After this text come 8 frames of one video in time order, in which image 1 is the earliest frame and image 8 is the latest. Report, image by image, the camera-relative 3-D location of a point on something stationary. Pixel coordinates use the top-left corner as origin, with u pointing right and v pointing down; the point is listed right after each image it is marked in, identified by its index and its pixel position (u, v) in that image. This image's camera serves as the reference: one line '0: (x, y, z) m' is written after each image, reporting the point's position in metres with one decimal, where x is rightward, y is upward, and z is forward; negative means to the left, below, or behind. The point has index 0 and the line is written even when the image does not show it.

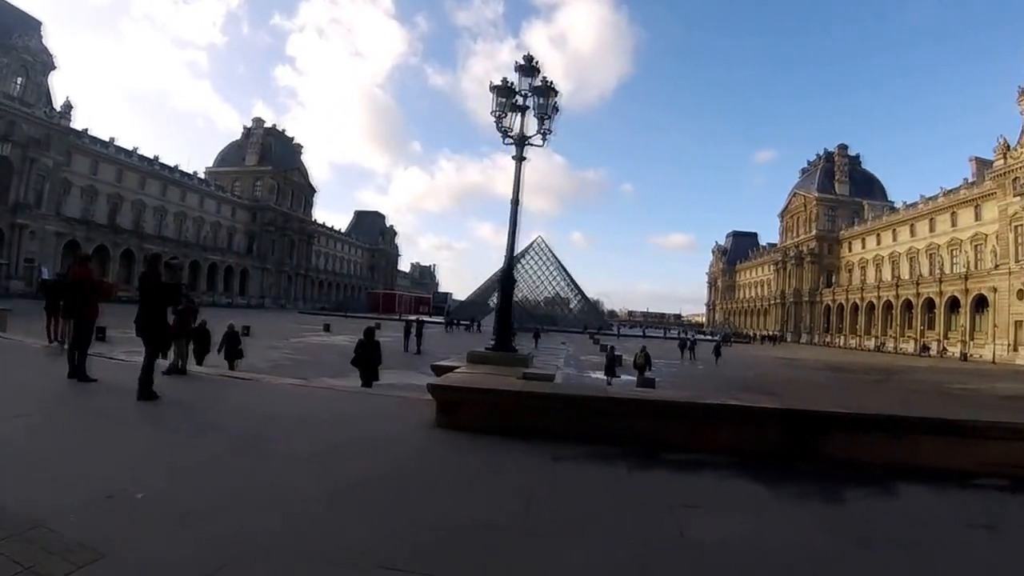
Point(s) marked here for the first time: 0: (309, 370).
0: (-4.7, -1.6, +13.4) m
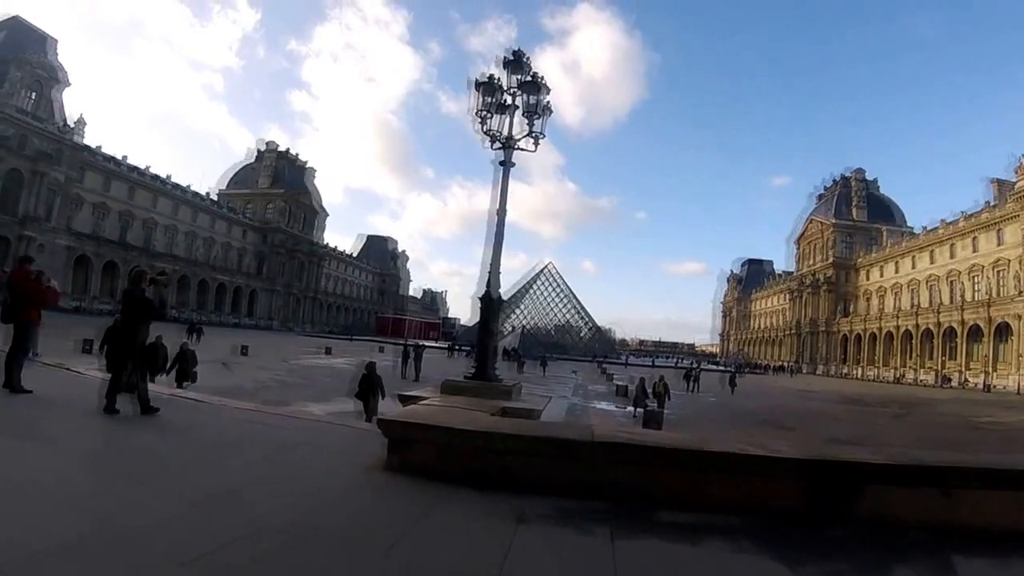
0: (-4.8, -2.0, +12.7) m
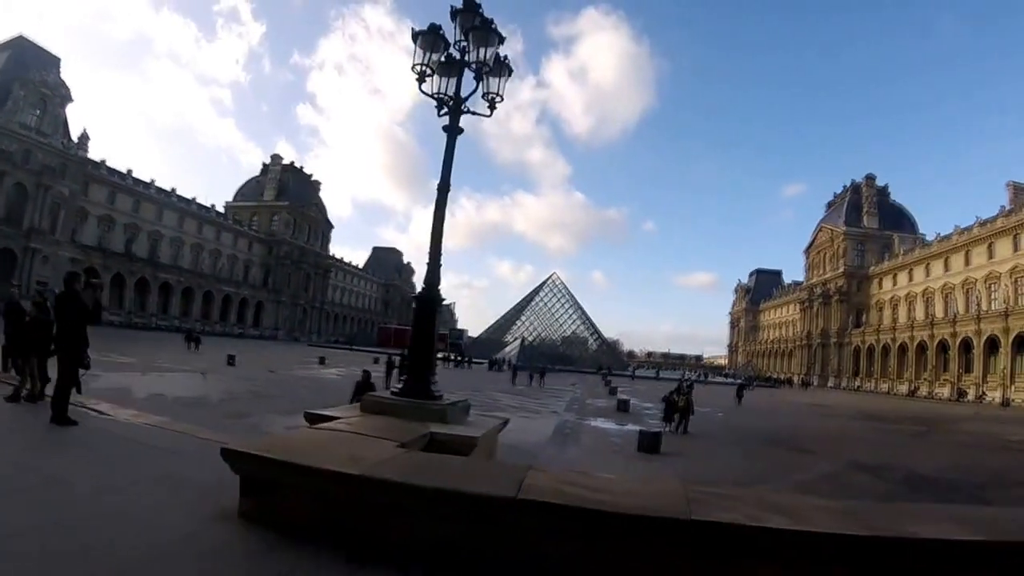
0: (-5.1, -2.2, +11.7) m
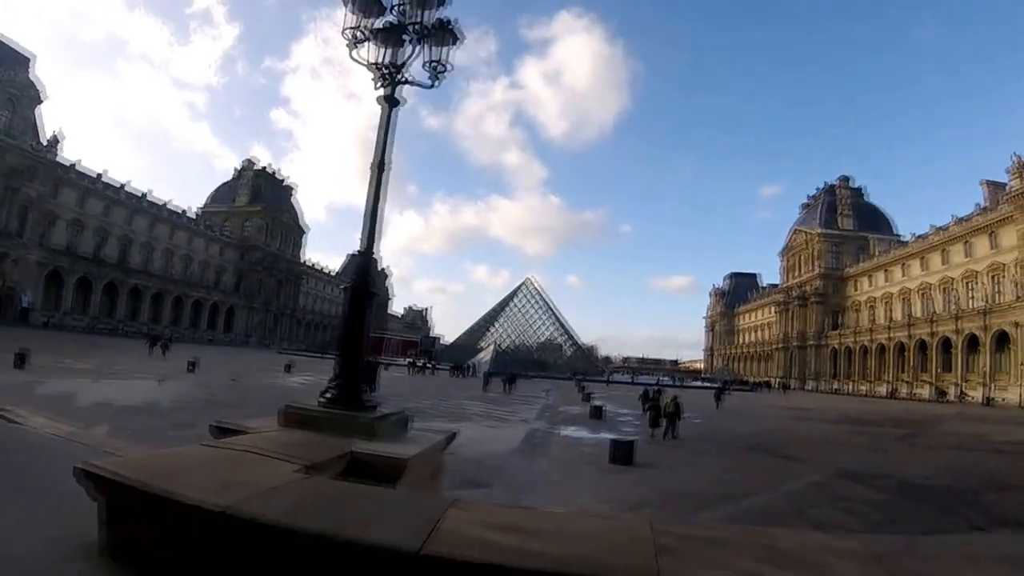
0: (-5.7, -2.2, +10.8) m
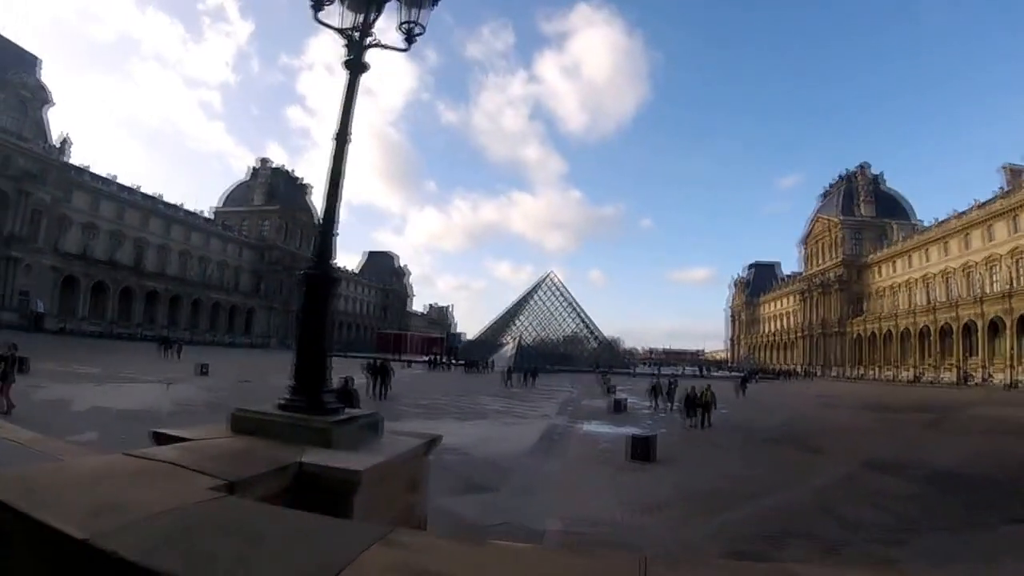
0: (-5.5, -2.2, +10.5) m
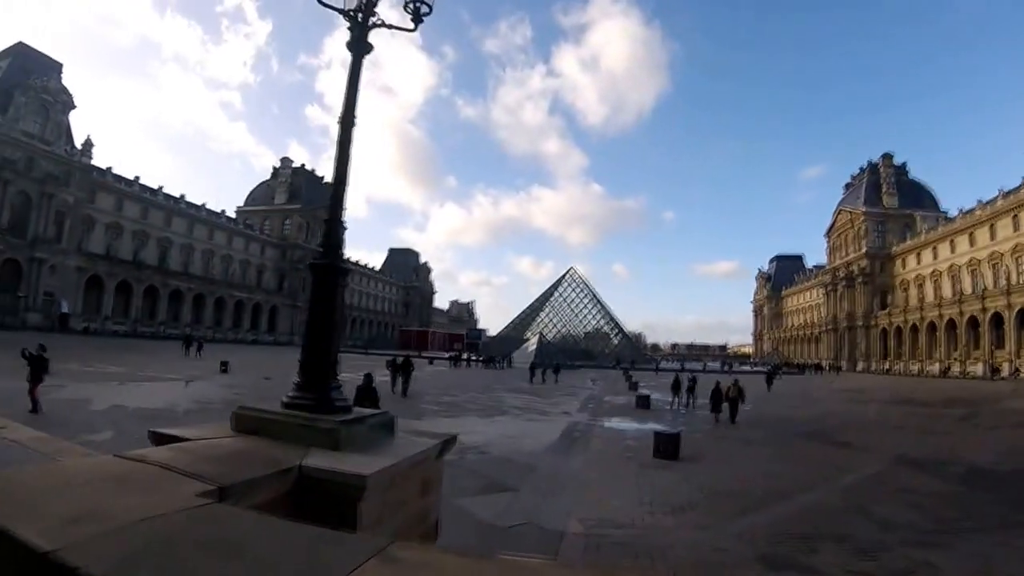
0: (-5.1, -2.1, +10.5) m
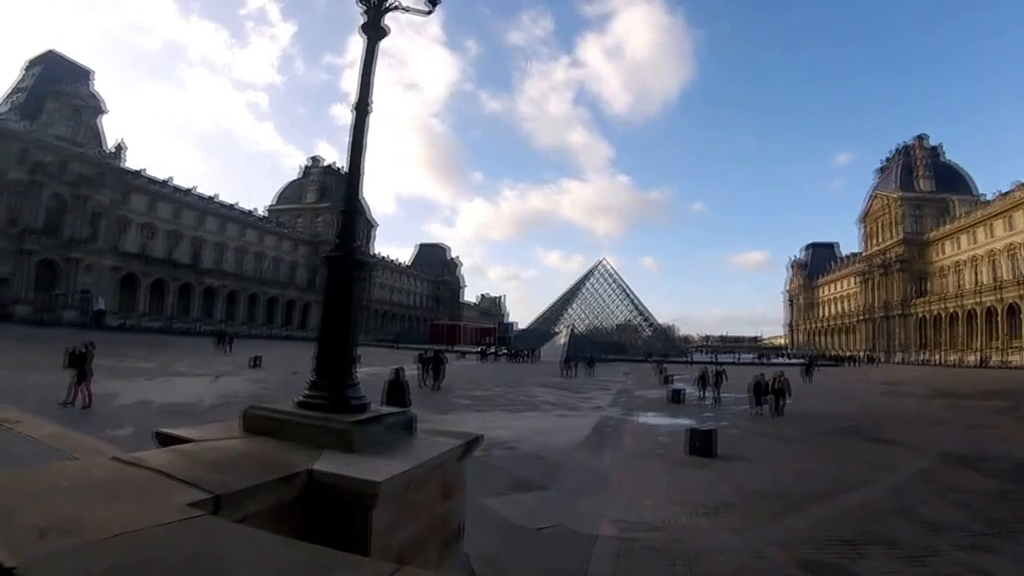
0: (-4.6, -2.1, +10.5) m
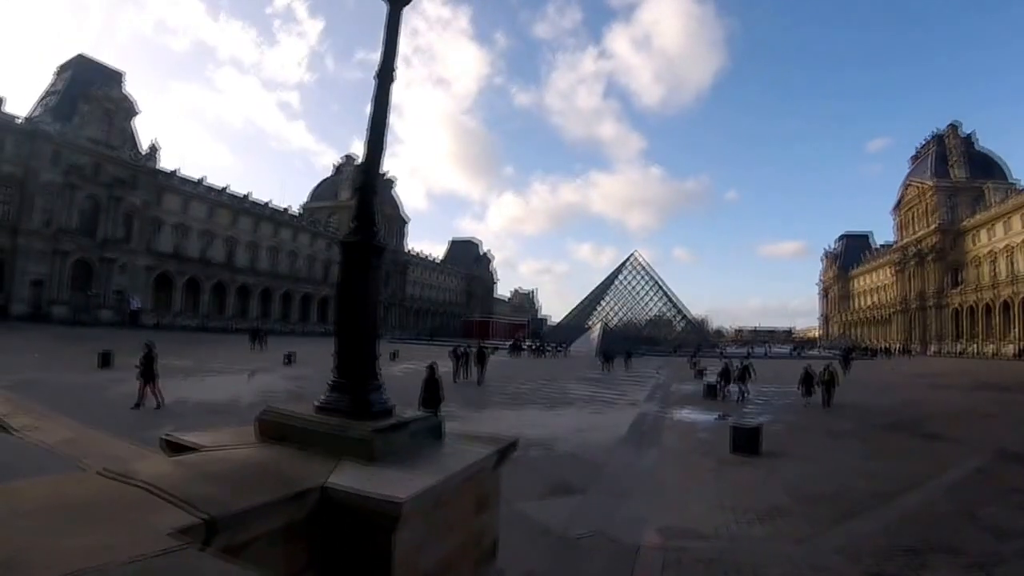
0: (-4.0, -2.0, +10.4) m
